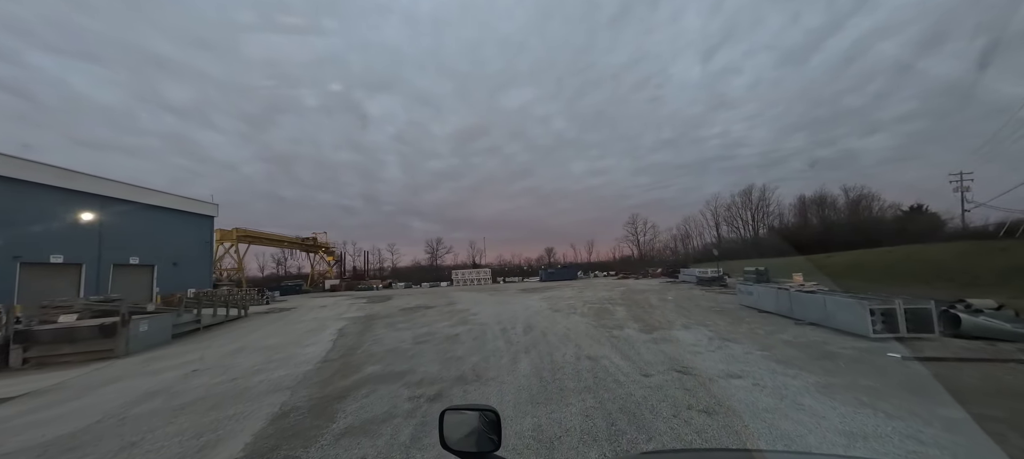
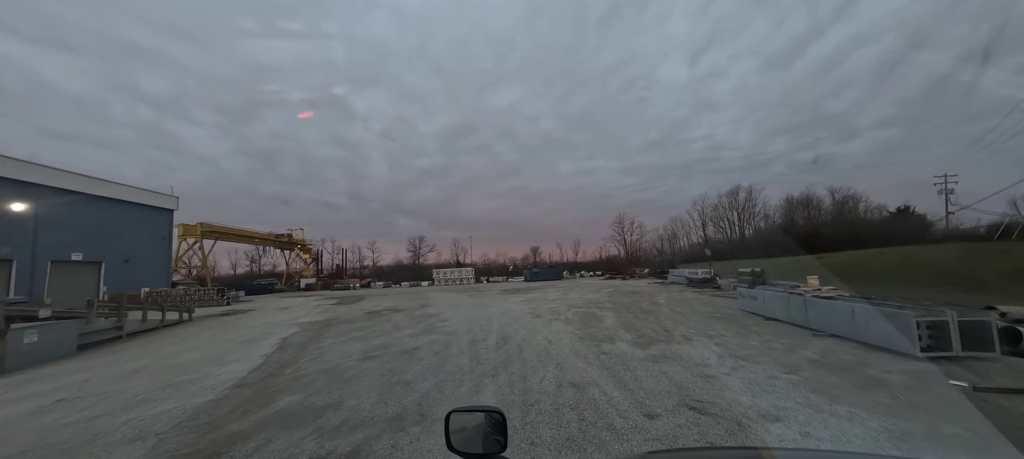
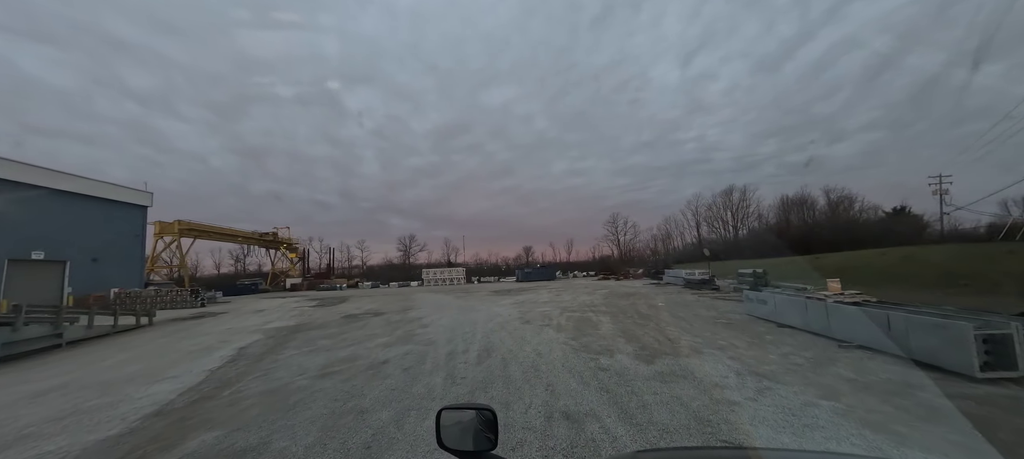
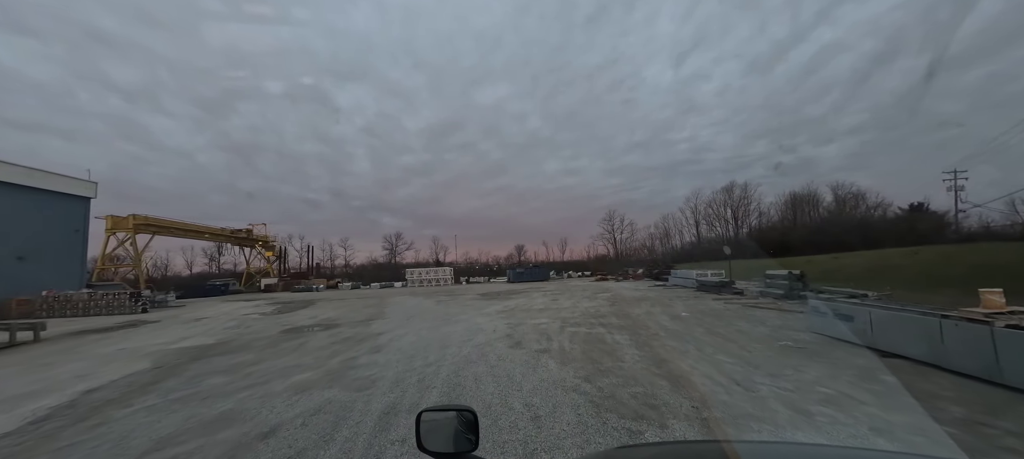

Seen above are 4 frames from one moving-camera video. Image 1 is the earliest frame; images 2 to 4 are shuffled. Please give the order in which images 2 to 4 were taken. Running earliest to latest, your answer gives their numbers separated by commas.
2, 3, 4
